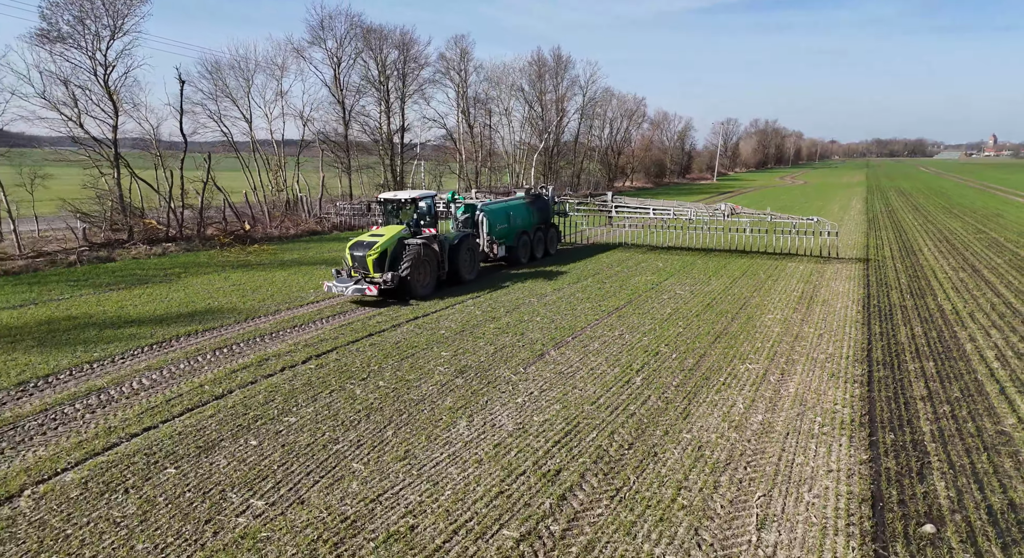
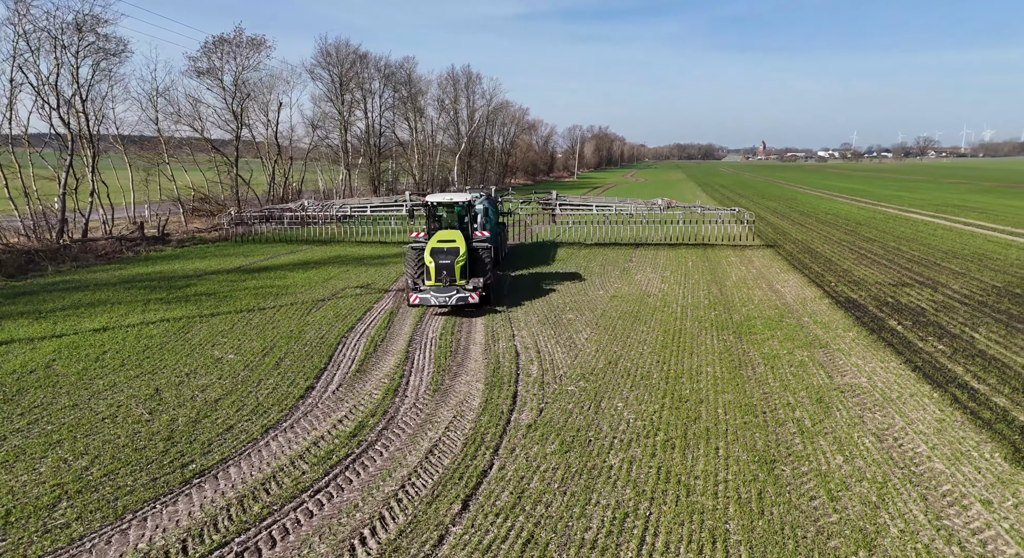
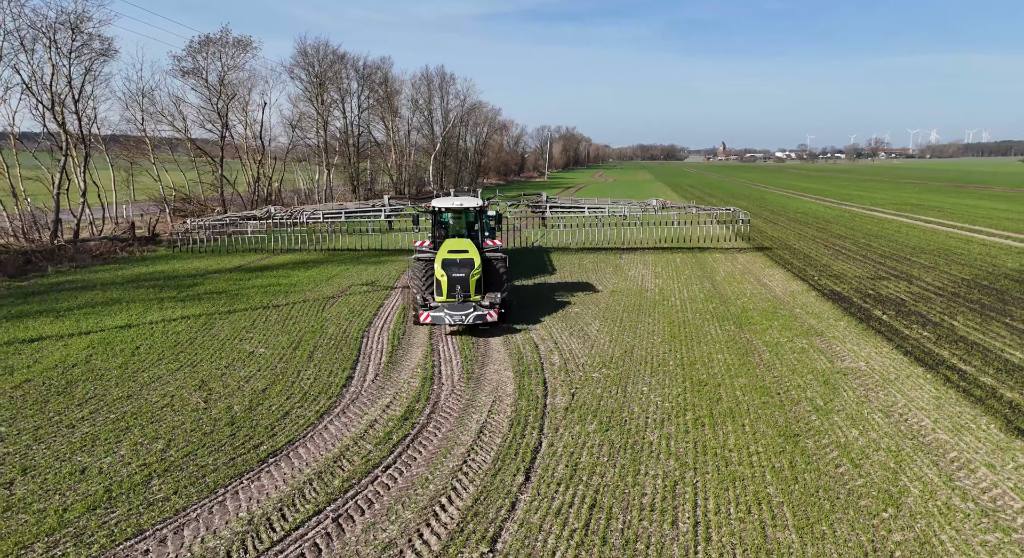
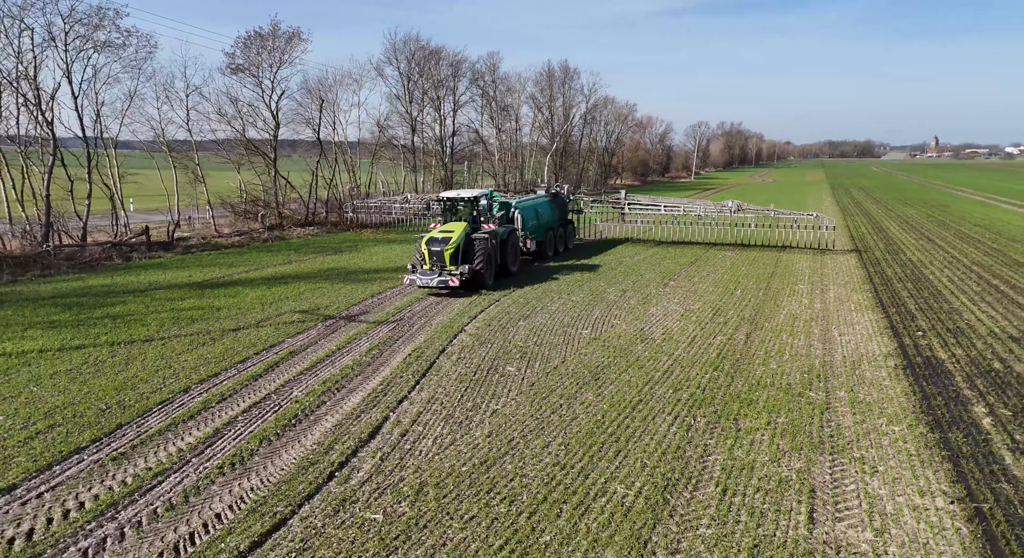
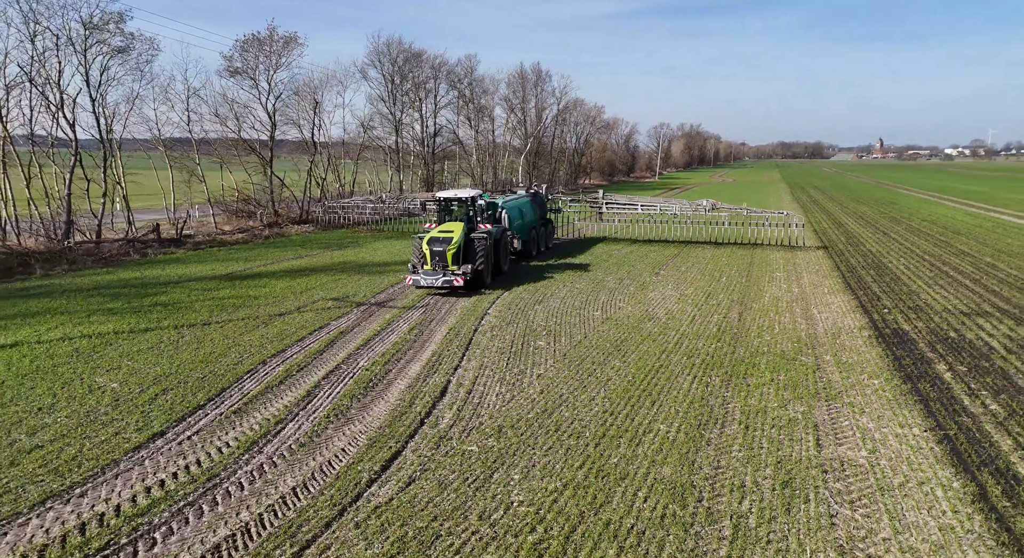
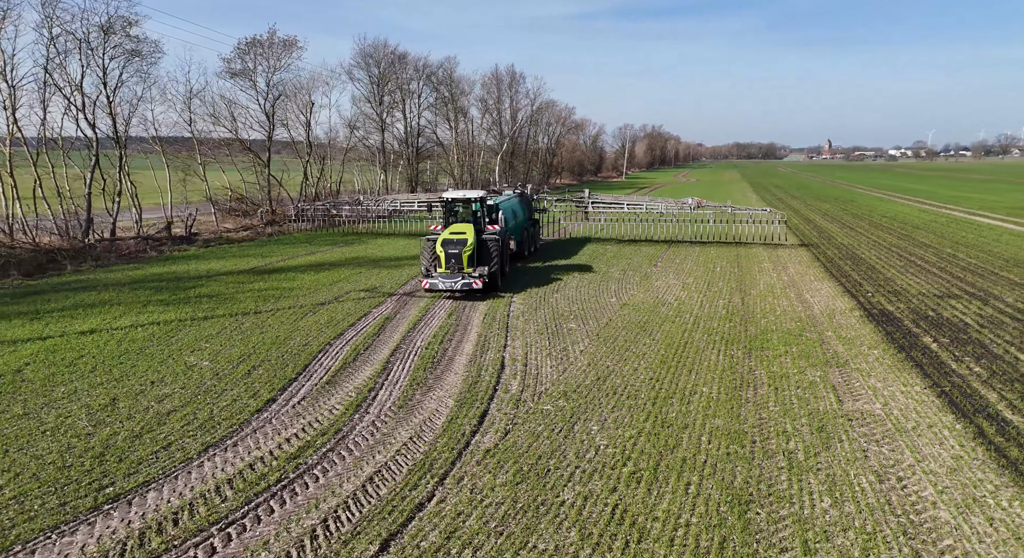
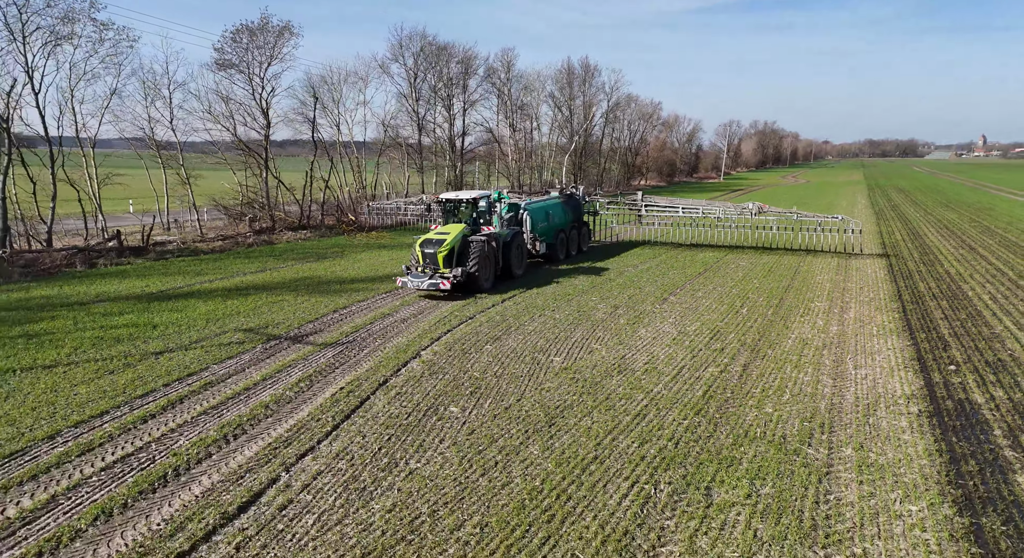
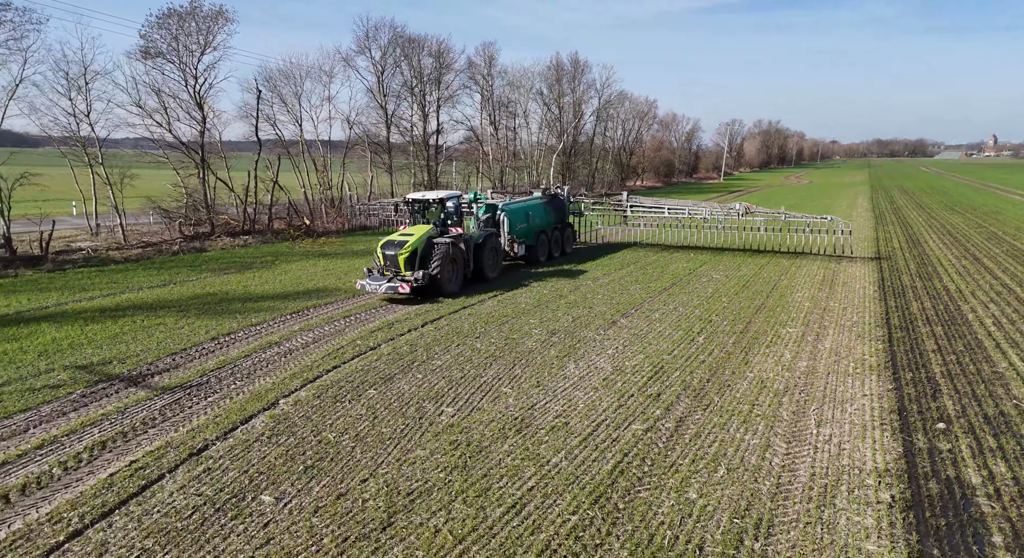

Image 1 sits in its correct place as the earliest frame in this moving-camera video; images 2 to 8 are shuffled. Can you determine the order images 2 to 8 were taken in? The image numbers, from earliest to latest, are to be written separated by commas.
8, 7, 4, 5, 6, 2, 3
